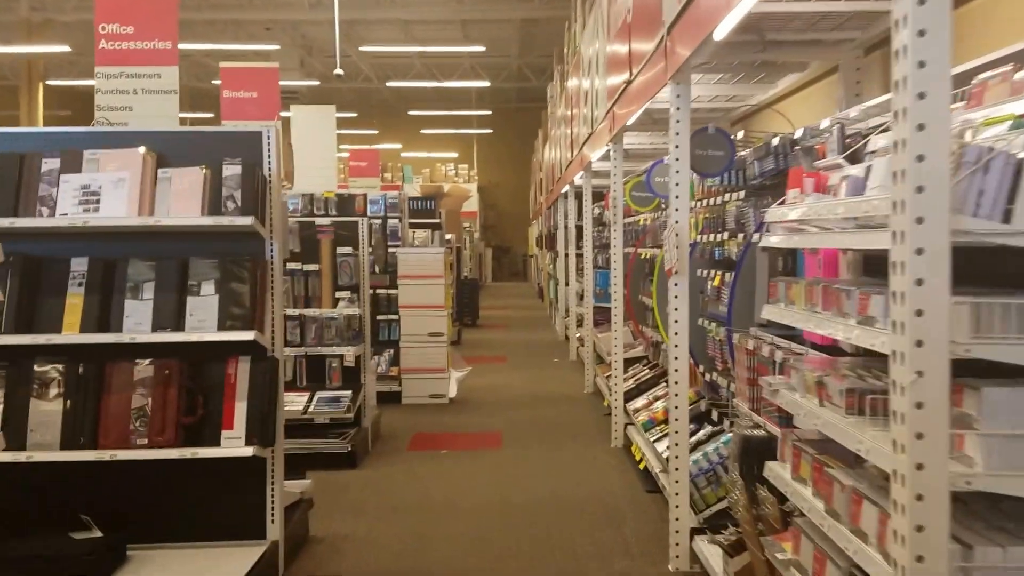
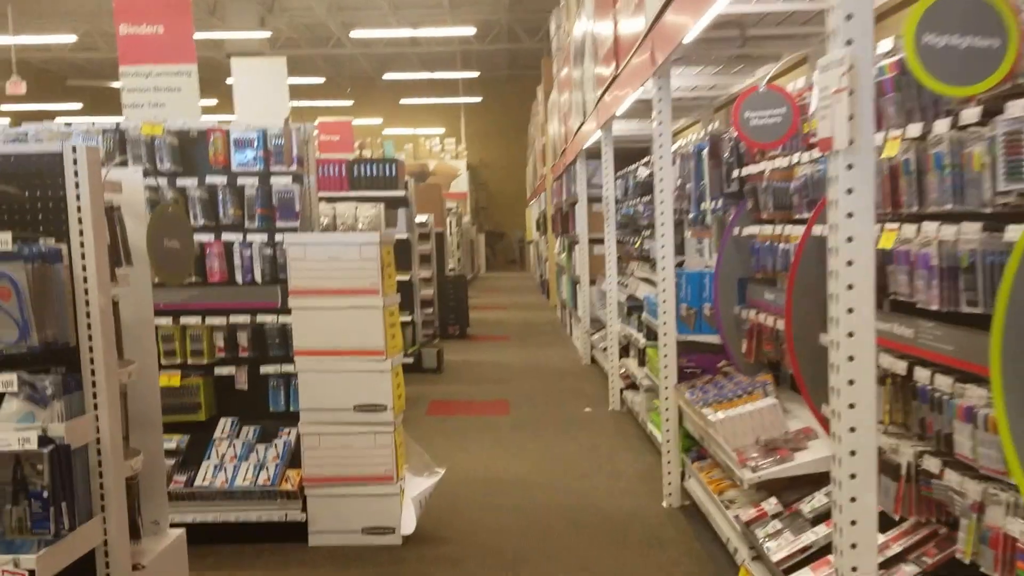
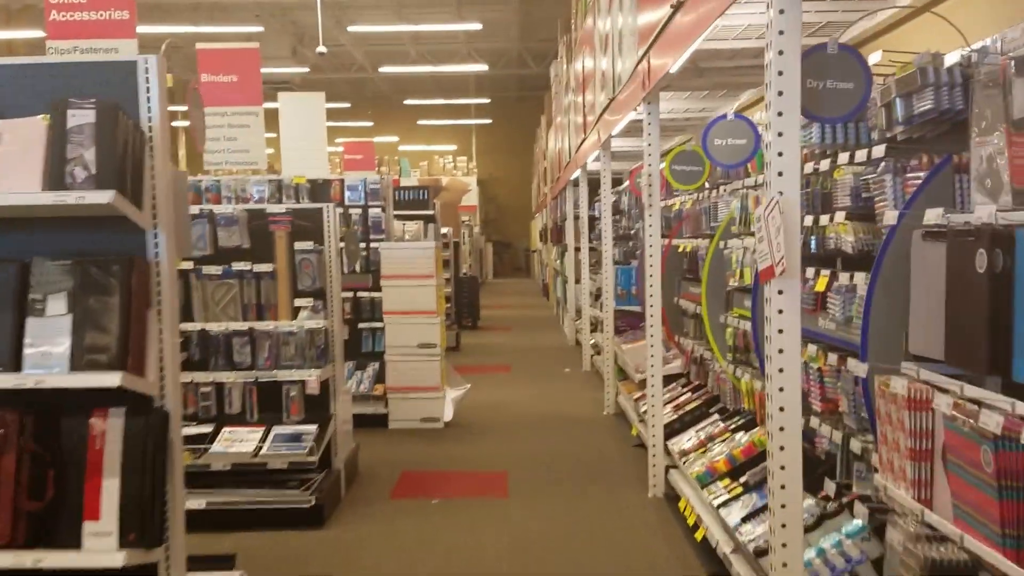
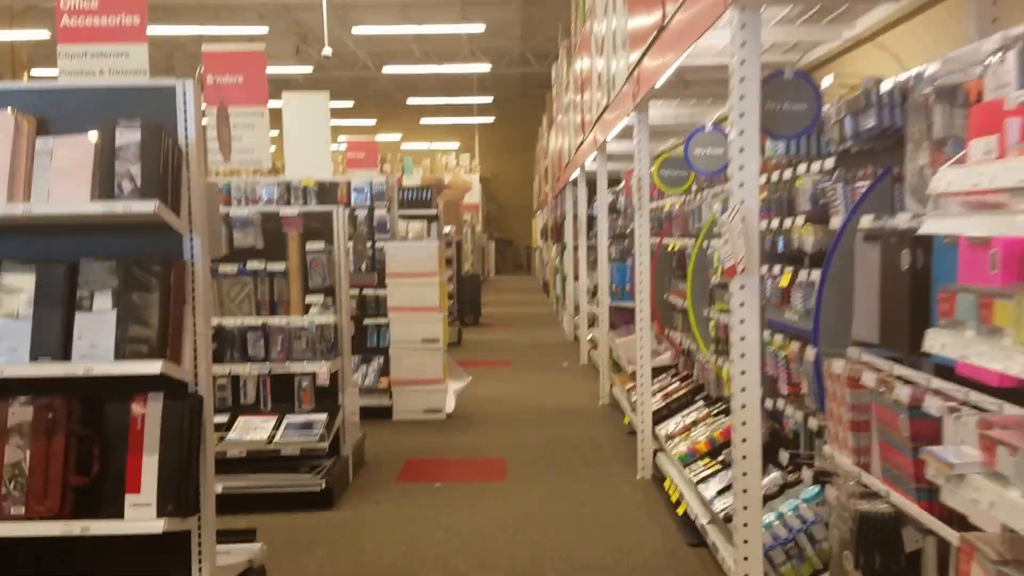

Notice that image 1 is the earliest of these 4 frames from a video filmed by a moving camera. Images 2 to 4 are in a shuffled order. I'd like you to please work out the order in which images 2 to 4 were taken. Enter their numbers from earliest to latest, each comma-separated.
4, 3, 2
